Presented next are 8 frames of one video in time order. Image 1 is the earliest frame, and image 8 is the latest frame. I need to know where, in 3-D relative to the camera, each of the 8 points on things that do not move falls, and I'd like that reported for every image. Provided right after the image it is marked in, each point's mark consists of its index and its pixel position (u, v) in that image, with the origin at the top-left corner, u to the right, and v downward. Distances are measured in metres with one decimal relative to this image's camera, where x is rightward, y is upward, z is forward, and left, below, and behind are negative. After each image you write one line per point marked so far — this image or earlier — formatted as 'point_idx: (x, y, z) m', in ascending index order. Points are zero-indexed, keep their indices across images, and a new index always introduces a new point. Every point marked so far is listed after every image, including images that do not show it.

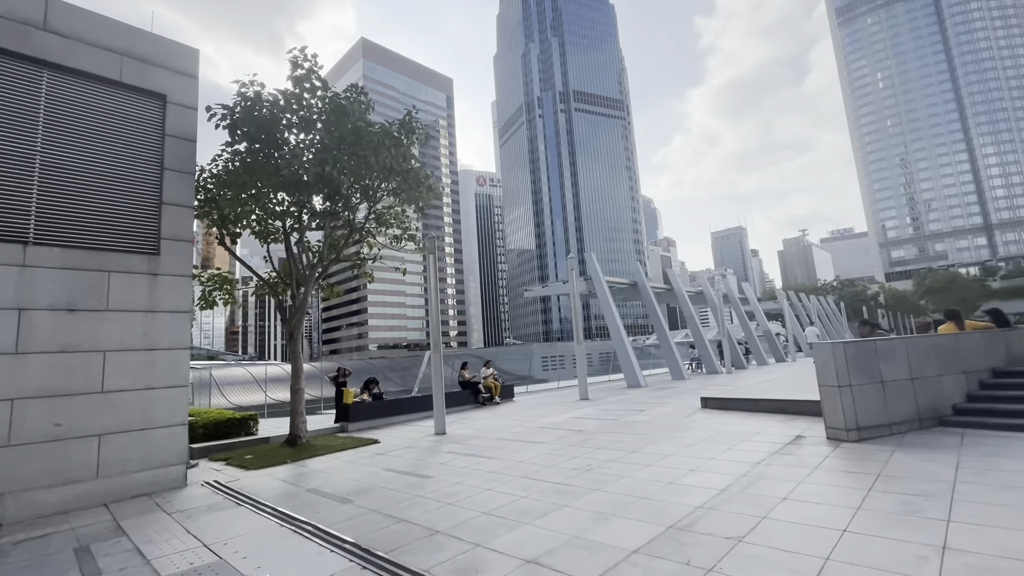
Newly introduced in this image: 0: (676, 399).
0: (+4.4, -3.0, +12.9) m
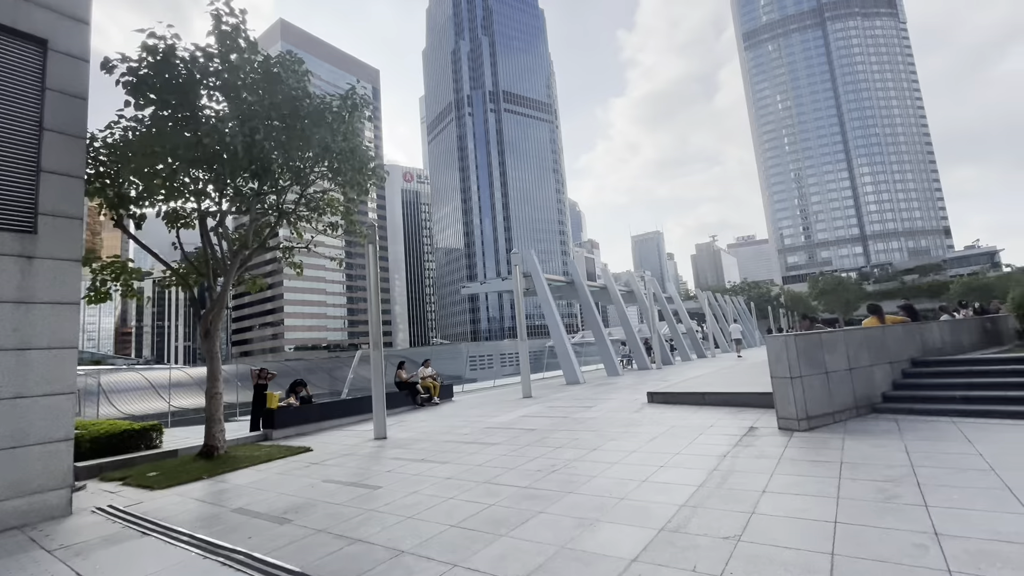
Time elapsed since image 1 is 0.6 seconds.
0: (+2.9, -2.9, +13.0) m
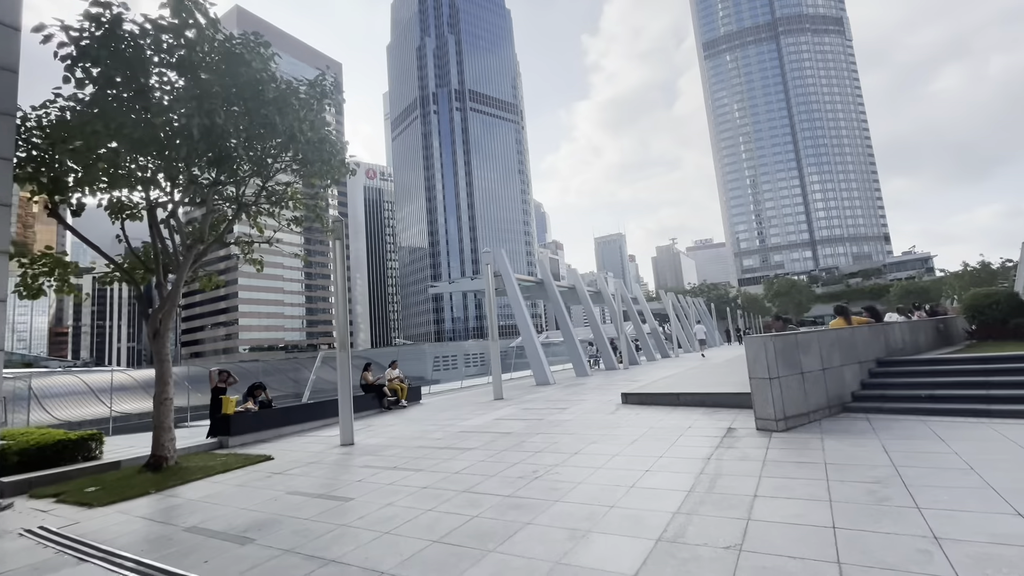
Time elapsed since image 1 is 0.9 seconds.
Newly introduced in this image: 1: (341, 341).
0: (+2.1, -2.9, +12.9) m
1: (-3.4, -1.1, +9.7) m
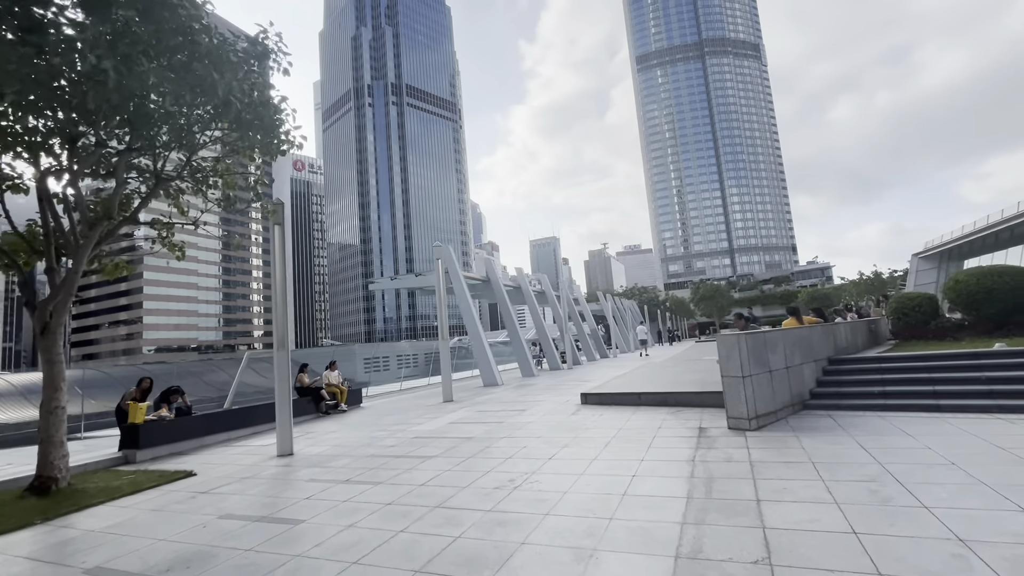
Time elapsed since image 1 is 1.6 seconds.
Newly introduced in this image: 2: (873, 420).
0: (+0.8, -2.8, +12.5) m
1: (-4.2, -0.9, +8.6) m
2: (+5.1, -1.9, +6.7) m
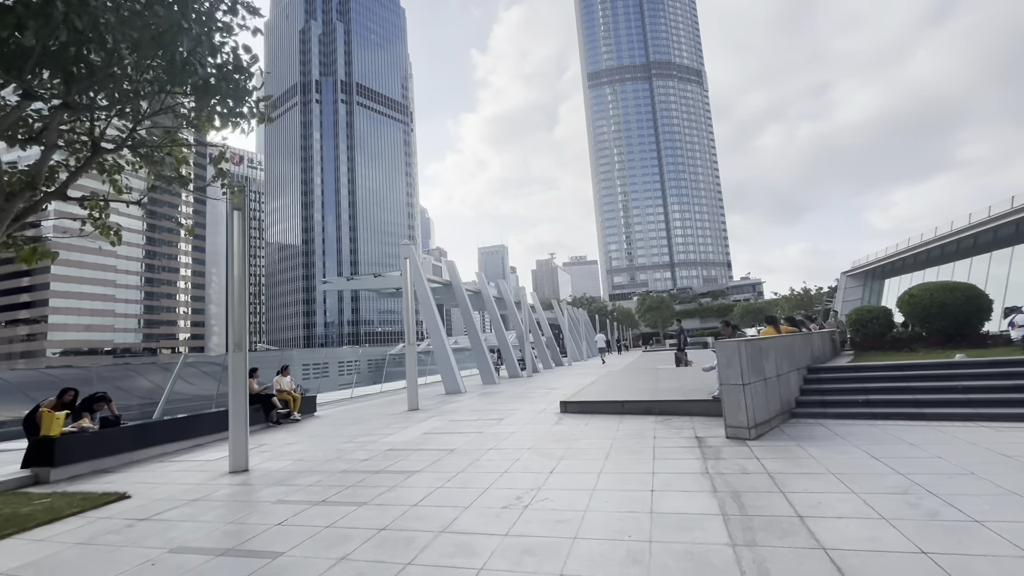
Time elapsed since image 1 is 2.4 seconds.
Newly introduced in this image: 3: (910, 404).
0: (+0.1, -2.9, +12.0) m
1: (-4.4, -0.8, +7.6) m
2: (+5.0, -2.0, +6.7) m
3: (+6.1, -1.8, +7.4) m
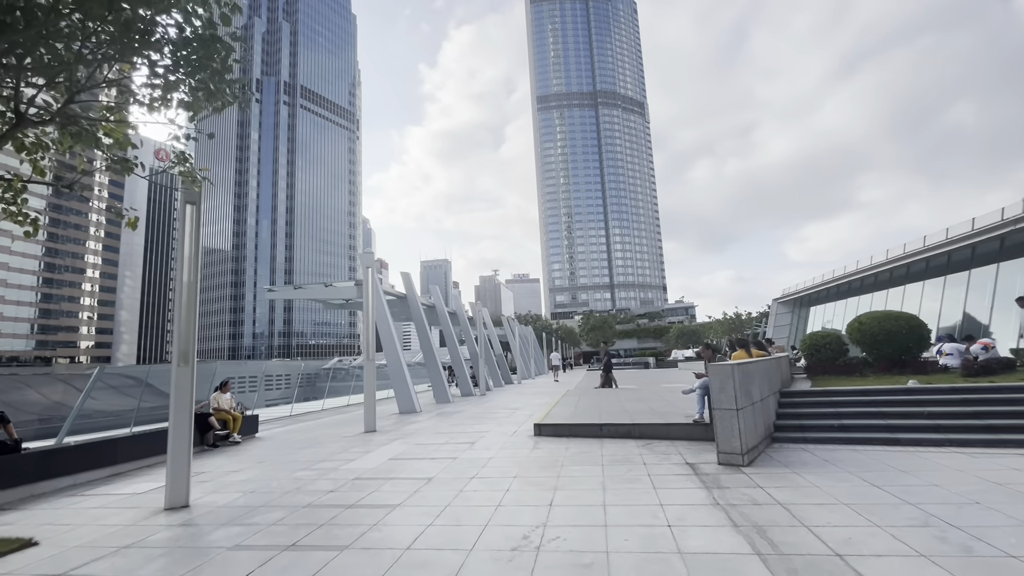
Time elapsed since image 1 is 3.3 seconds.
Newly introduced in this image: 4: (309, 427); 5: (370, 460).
0: (-0.7, -3.3, +11.4) m
1: (-4.6, -0.9, +6.6) m
2: (+4.8, -2.4, +6.8) m
3: (+5.9, -2.3, +7.6) m
4: (-5.8, -4.0, +13.7) m
5: (-2.5, -3.0, +8.3) m
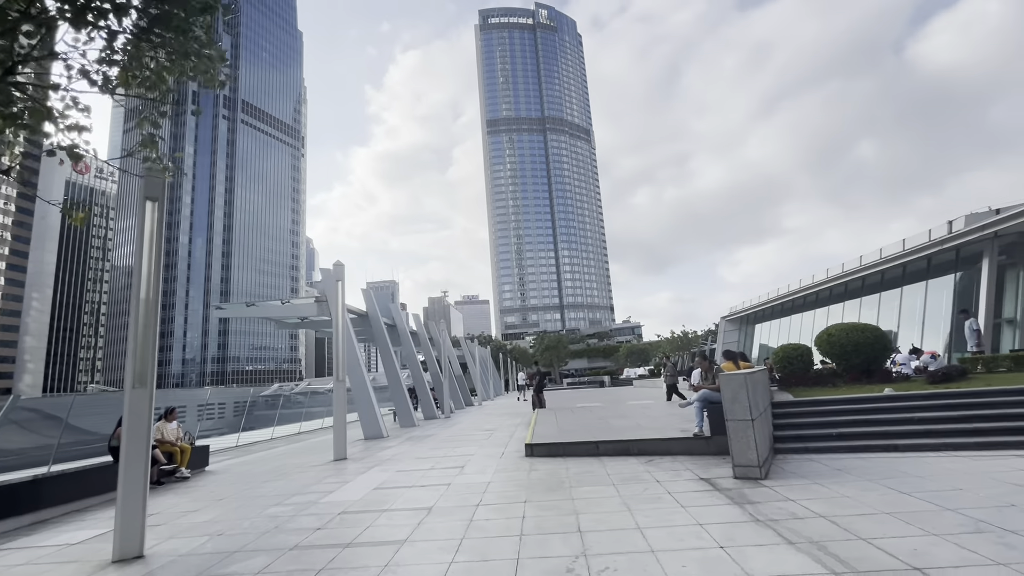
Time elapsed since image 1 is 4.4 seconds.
0: (-1.1, -3.6, +10.7) m
1: (-4.4, -1.0, +5.6) m
2: (+4.9, -2.5, +6.7) m
3: (+5.9, -2.4, +7.7) m
4: (-6.4, -4.4, +12.4) m
5: (-2.5, -3.2, +7.5) m
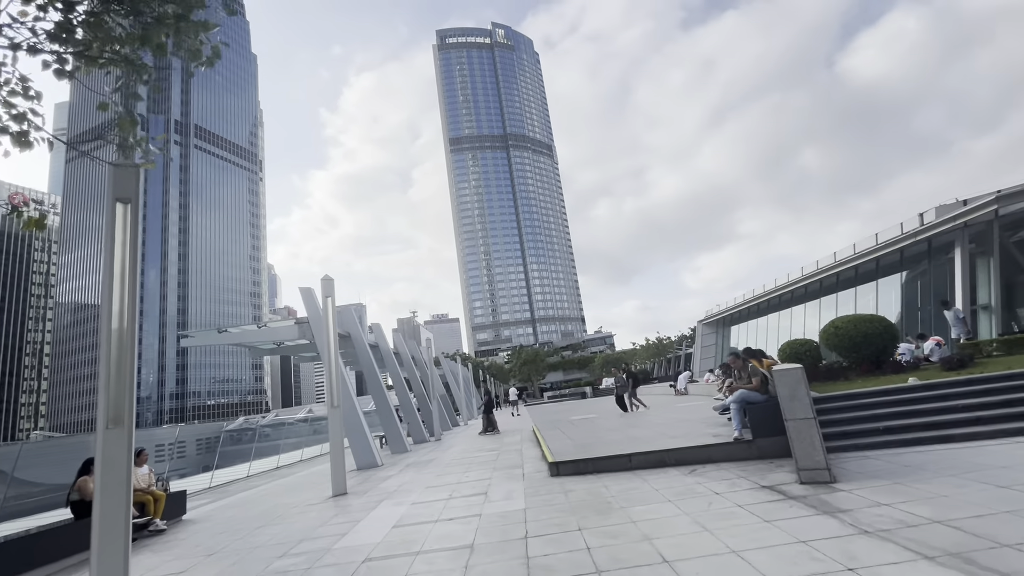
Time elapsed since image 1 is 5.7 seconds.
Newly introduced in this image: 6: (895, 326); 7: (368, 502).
0: (-0.8, -3.8, +9.8) m
1: (-3.9, -1.2, +4.6) m
2: (+5.4, -2.2, +6.3) m
3: (+6.3, -2.1, +7.3) m
4: (-6.1, -4.9, +11.2) m
5: (-2.0, -3.3, +6.5) m
6: (+9.8, -1.0, +12.3) m
7: (-2.6, -3.8, +8.4) m
